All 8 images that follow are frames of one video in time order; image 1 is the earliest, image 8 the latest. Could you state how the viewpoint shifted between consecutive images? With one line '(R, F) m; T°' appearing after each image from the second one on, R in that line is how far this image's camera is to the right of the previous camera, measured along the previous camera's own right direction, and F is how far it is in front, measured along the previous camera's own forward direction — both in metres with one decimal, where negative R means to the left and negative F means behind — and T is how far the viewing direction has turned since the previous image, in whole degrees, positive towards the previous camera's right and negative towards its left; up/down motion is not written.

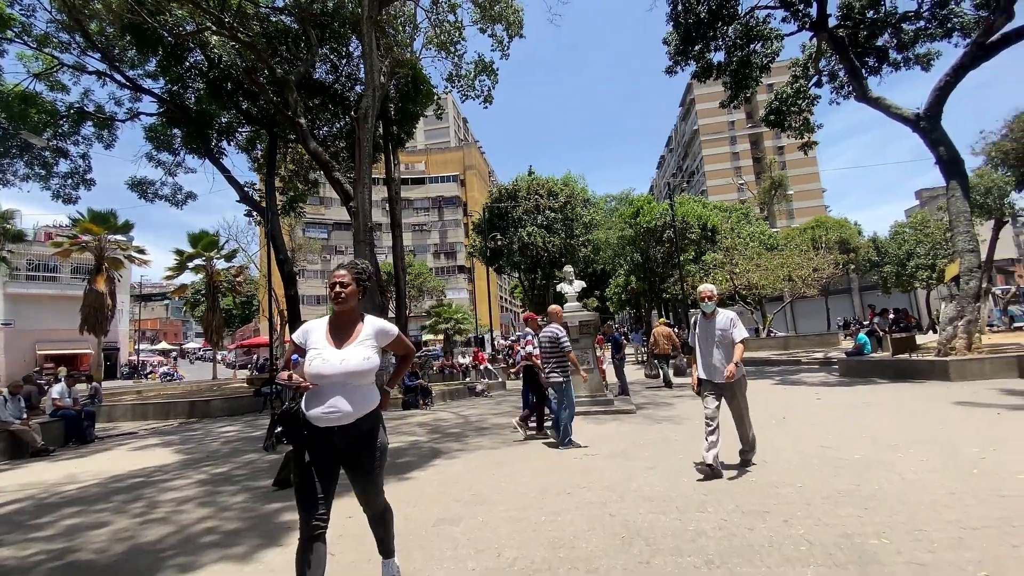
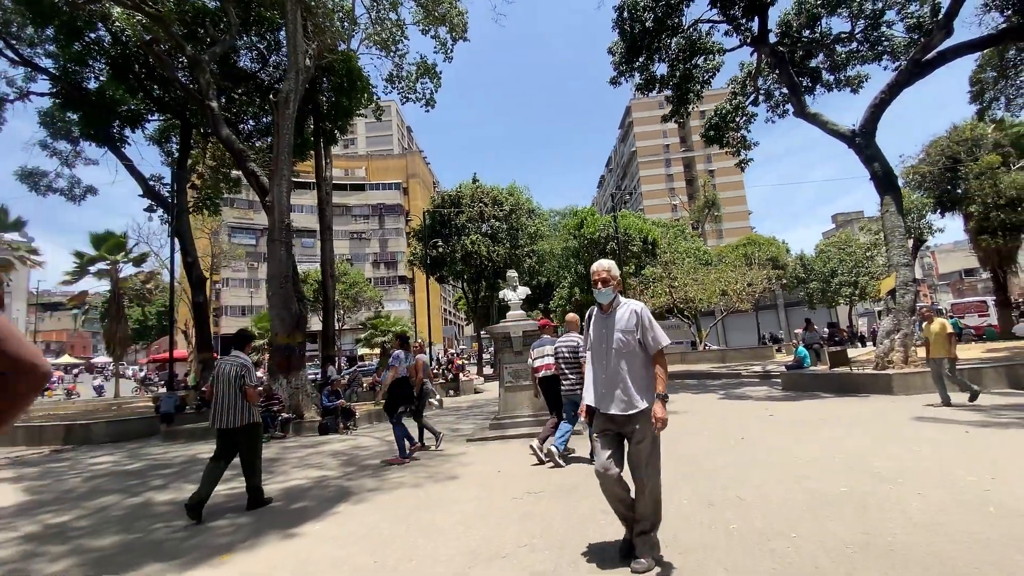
(+0.1, +1.0) m; +6°
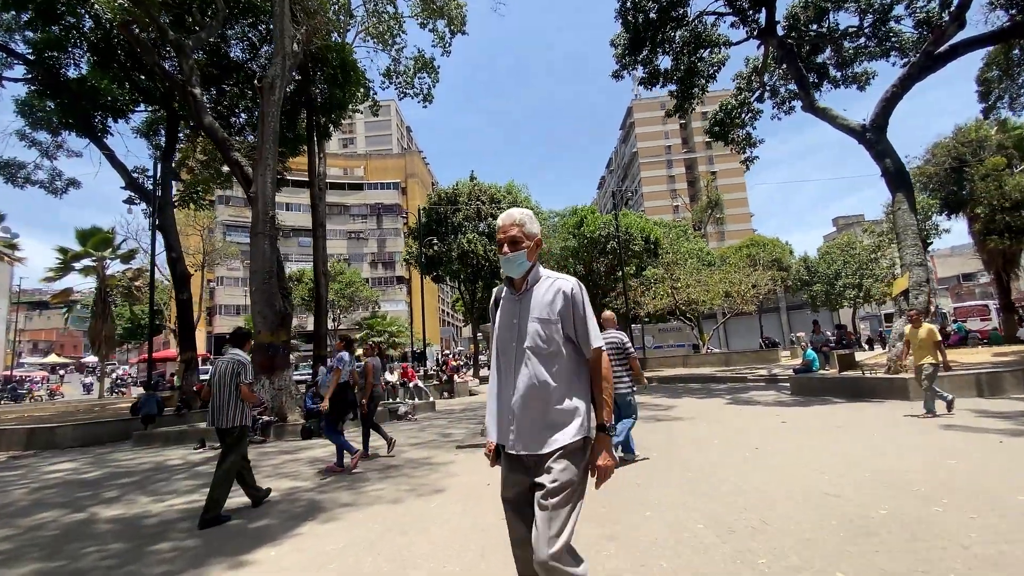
(+0.1, +0.6) m; 0°
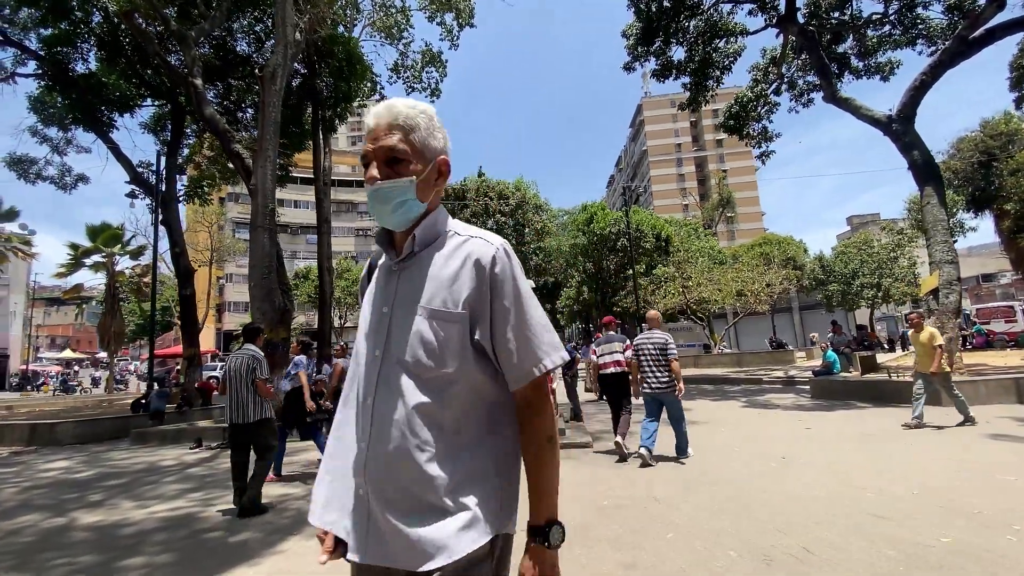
(0.0, +0.4) m; -1°
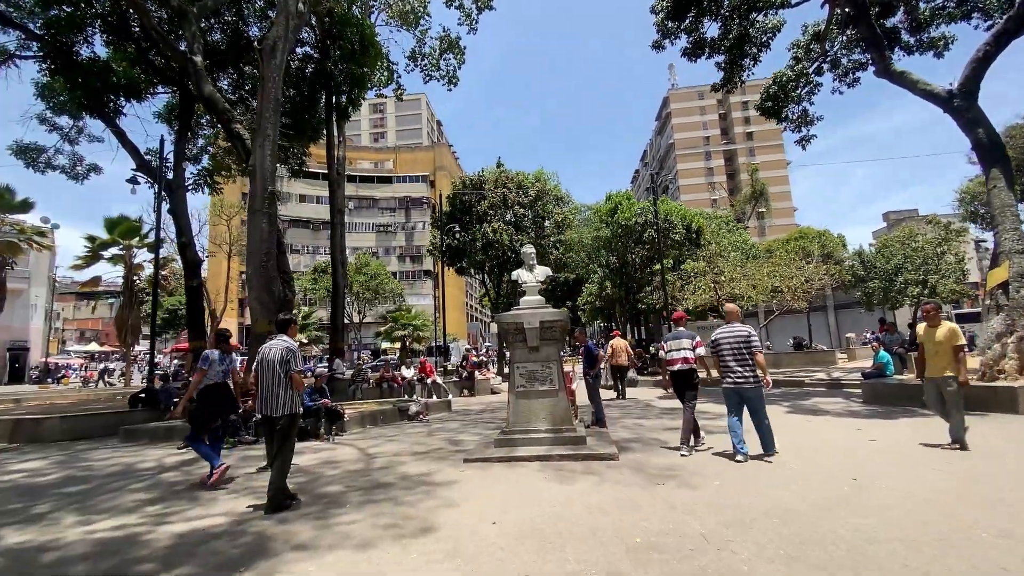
(+0.1, +0.9) m; -2°
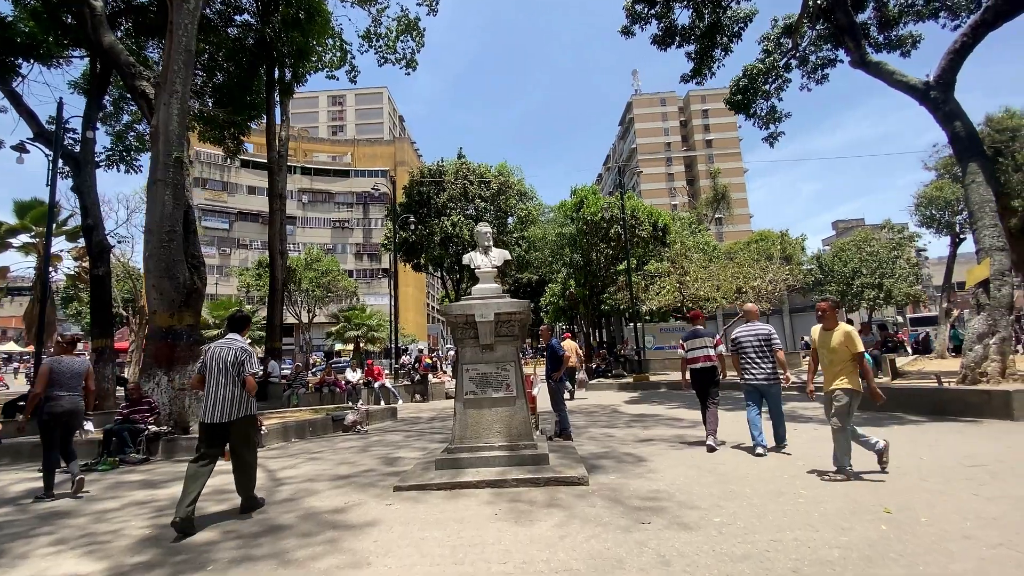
(+0.1, +1.2) m; +4°
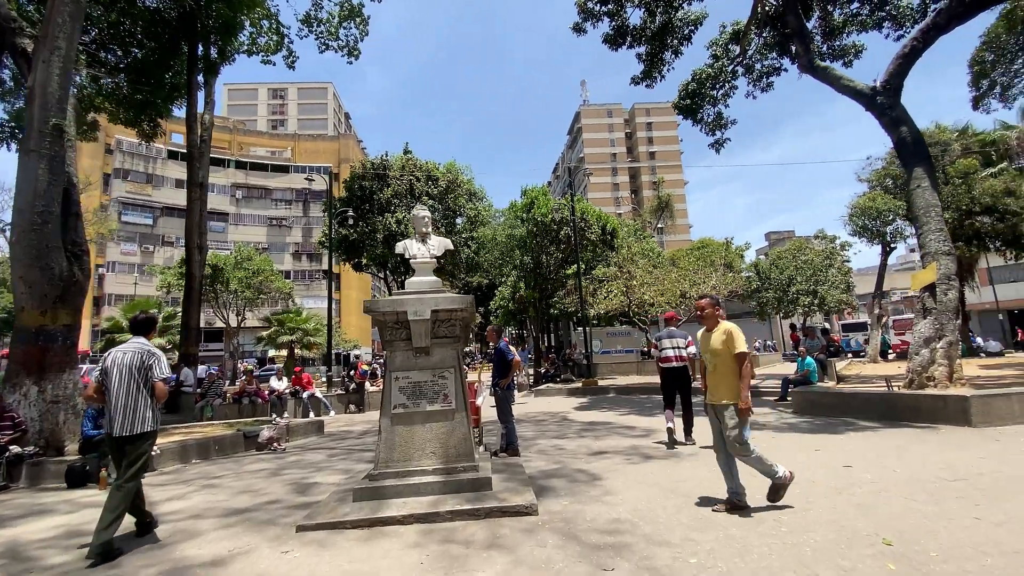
(+0.1, +0.8) m; +6°
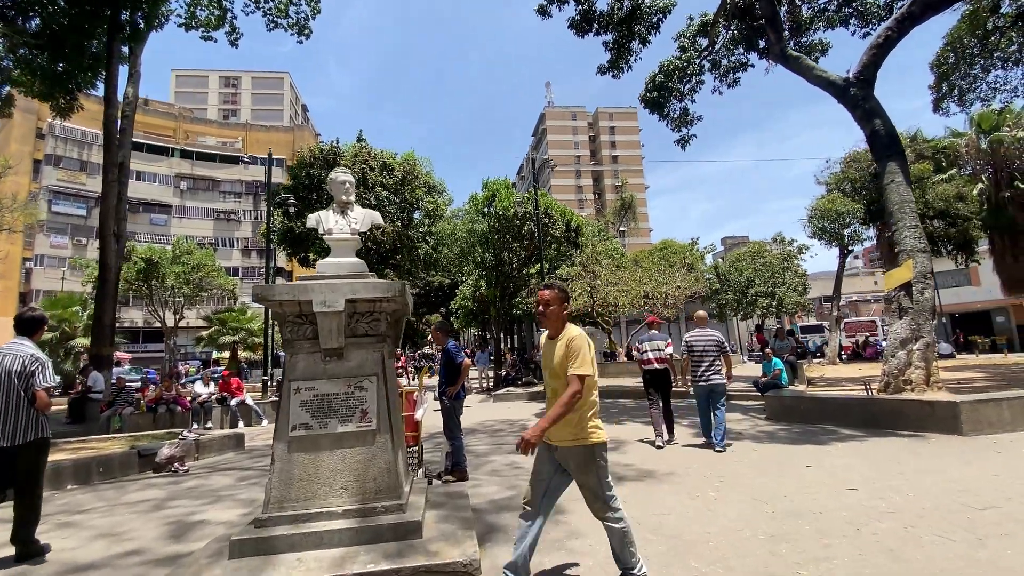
(+0.2, +1.0) m; +4°
